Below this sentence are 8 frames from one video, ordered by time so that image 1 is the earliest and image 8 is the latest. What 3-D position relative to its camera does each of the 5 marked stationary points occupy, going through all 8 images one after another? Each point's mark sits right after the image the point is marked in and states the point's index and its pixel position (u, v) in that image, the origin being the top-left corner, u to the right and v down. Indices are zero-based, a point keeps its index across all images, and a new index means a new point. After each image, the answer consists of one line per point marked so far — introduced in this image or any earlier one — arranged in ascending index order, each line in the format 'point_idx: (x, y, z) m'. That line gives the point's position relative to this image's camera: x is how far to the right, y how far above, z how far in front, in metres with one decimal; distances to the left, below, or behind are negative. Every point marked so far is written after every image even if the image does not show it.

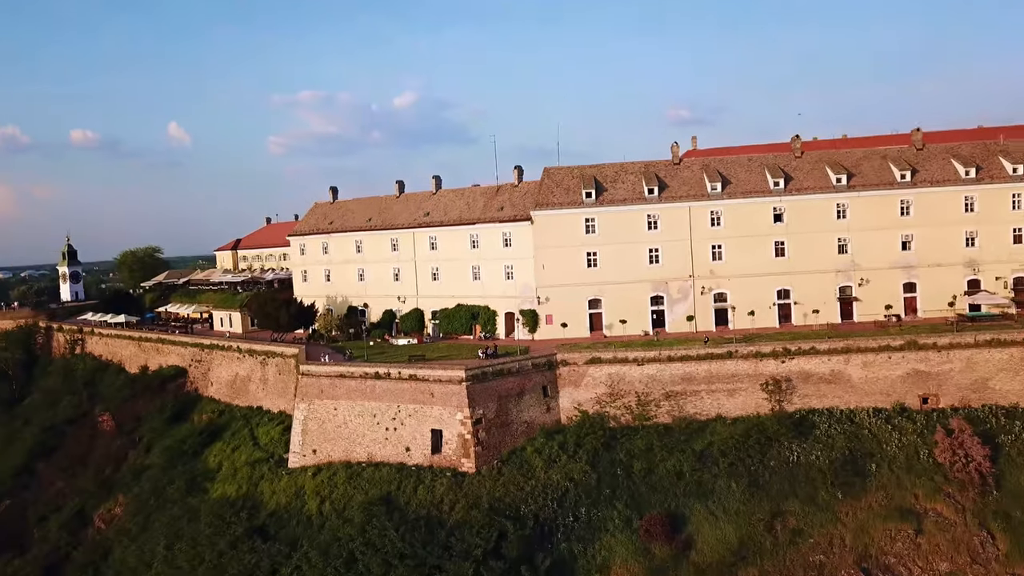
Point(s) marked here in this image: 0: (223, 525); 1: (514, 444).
0: (-6.0, -5.1, +14.0) m
1: (+0.1, -3.3, +13.8) m
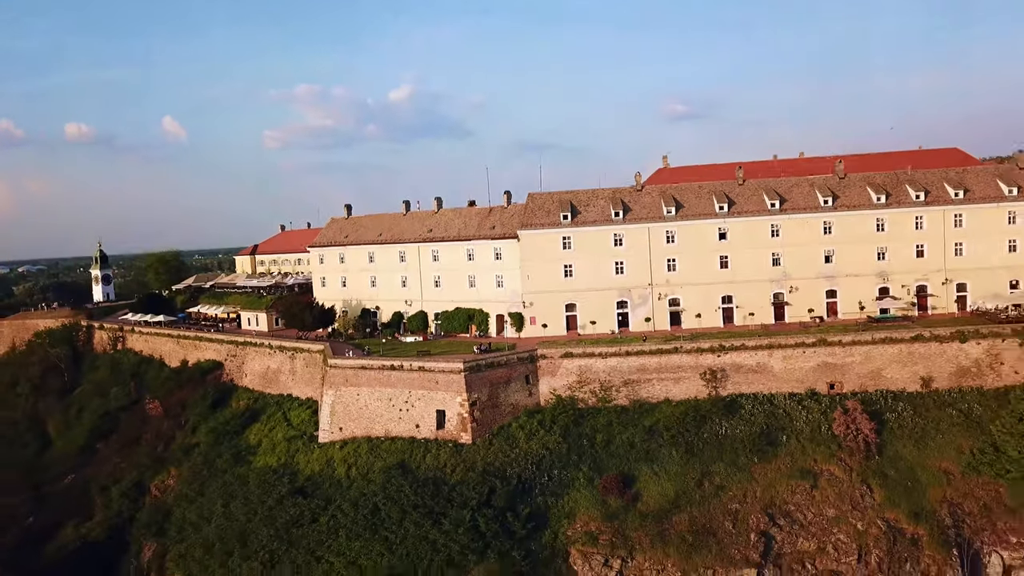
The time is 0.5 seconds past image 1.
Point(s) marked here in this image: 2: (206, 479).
0: (-6.3, -5.3, +17.3) m
1: (-0.2, -3.6, +17.2) m
2: (-8.9, -5.6, +19.2) m
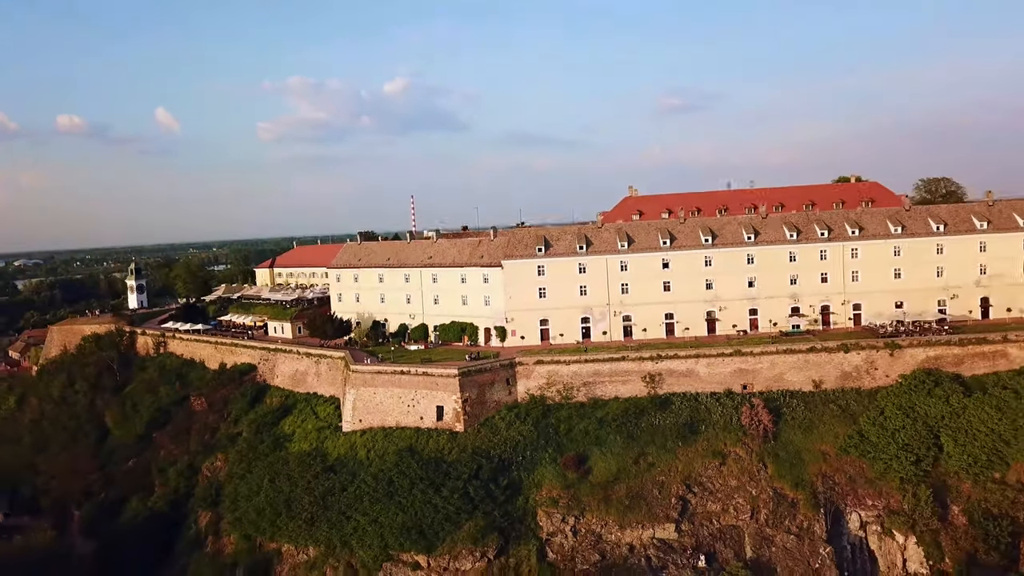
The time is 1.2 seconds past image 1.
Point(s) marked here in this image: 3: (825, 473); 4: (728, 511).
0: (-6.9, -6.0, +22.1) m
1: (-0.8, -4.3, +22.0) m
2: (-9.5, -6.3, +24.0) m
3: (+9.6, -5.6, +20.0) m
4: (+6.4, -6.6, +19.3) m
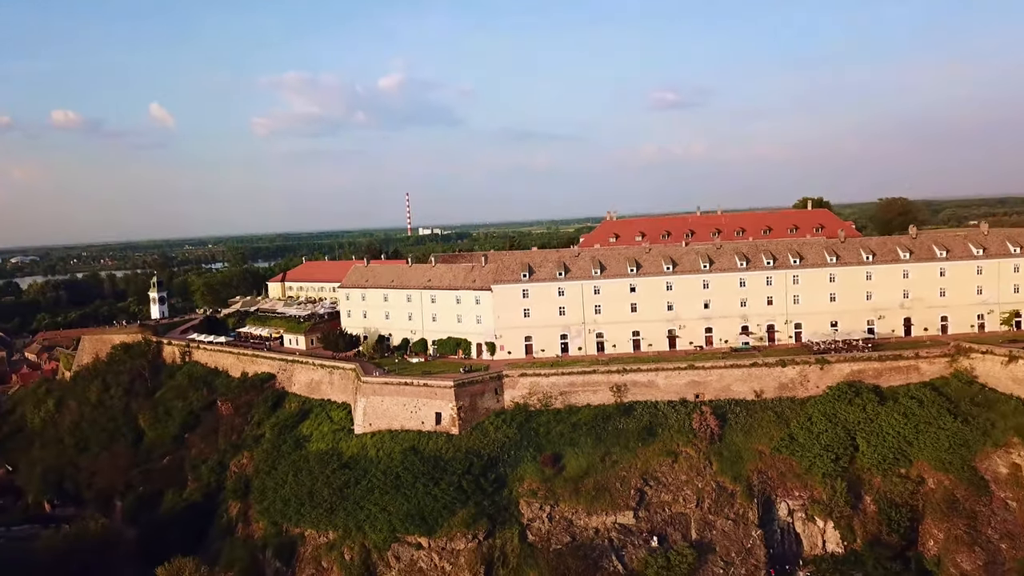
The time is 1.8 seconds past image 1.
0: (-7.4, -7.0, +26.0) m
1: (-1.3, -5.3, +25.9) m
2: (-10.0, -7.3, +27.8) m
3: (+9.1, -6.6, +23.9) m
4: (+5.9, -7.5, +23.2) m
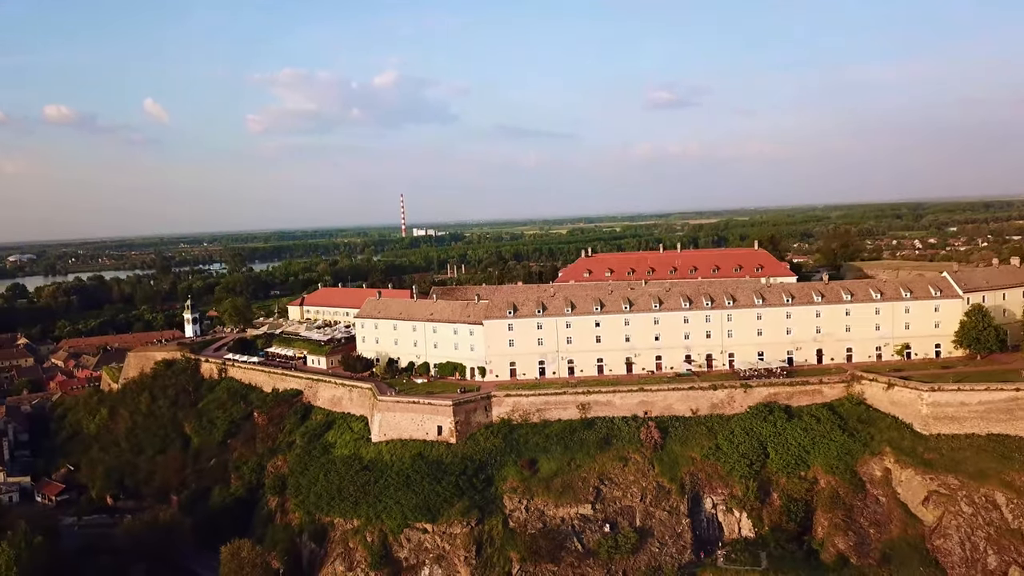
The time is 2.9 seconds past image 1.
0: (-8.1, -8.9, +32.5) m
1: (-1.9, -7.2, +32.4) m
2: (-10.7, -9.1, +34.3) m
3: (+8.4, -8.6, +30.5) m
4: (+5.2, -9.5, +29.8) m
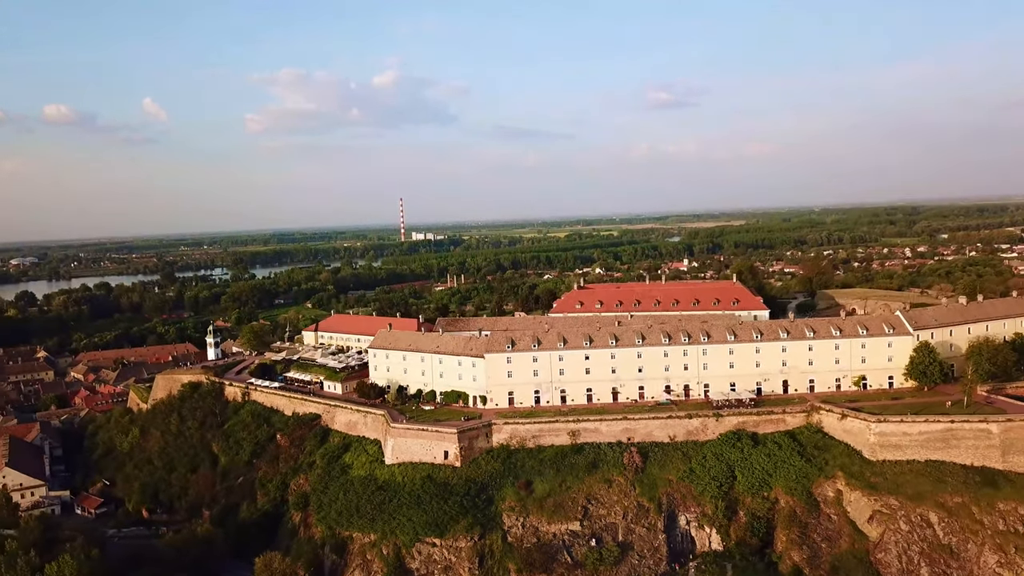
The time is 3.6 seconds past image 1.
0: (-8.2, -11.1, +36.6) m
1: (-2.0, -9.4, +36.6) m
2: (-10.8, -11.3, +38.4) m
3: (+8.3, -10.8, +34.7) m
4: (+5.1, -11.7, +34.0) m
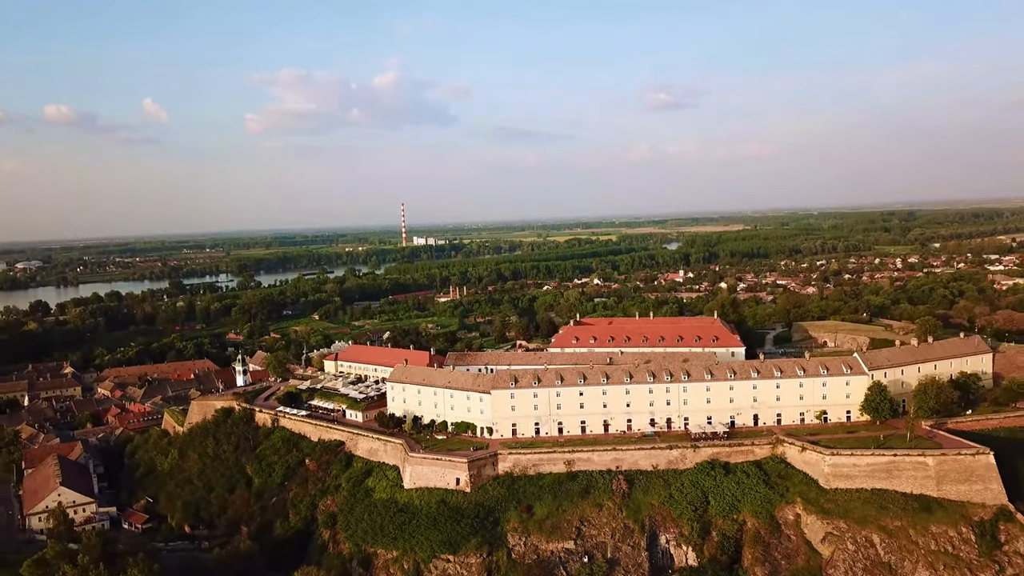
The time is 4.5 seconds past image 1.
0: (-8.0, -14.1, +41.9) m
1: (-1.8, -12.4, +41.9) m
2: (-10.6, -14.4, +43.7) m
3: (+8.5, -13.9, +40.0) m
4: (+5.3, -14.8, +39.3) m
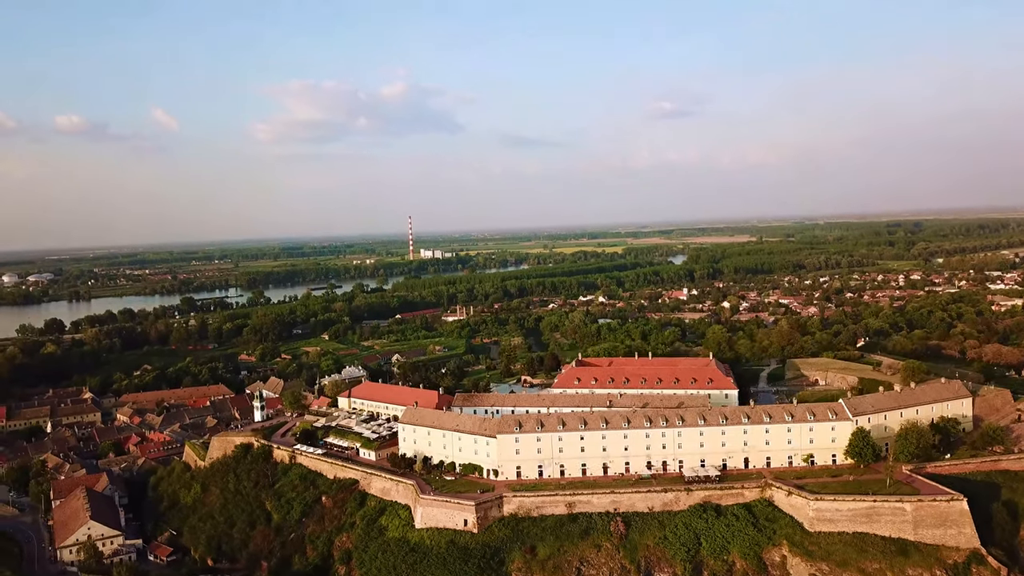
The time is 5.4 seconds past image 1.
0: (-7.7, -17.8, +44.8) m
1: (-1.5, -16.1, +44.7) m
2: (-10.3, -18.0, +46.6) m
3: (+8.8, -17.5, +42.7) m
4: (+5.6, -18.4, +42.0) m
